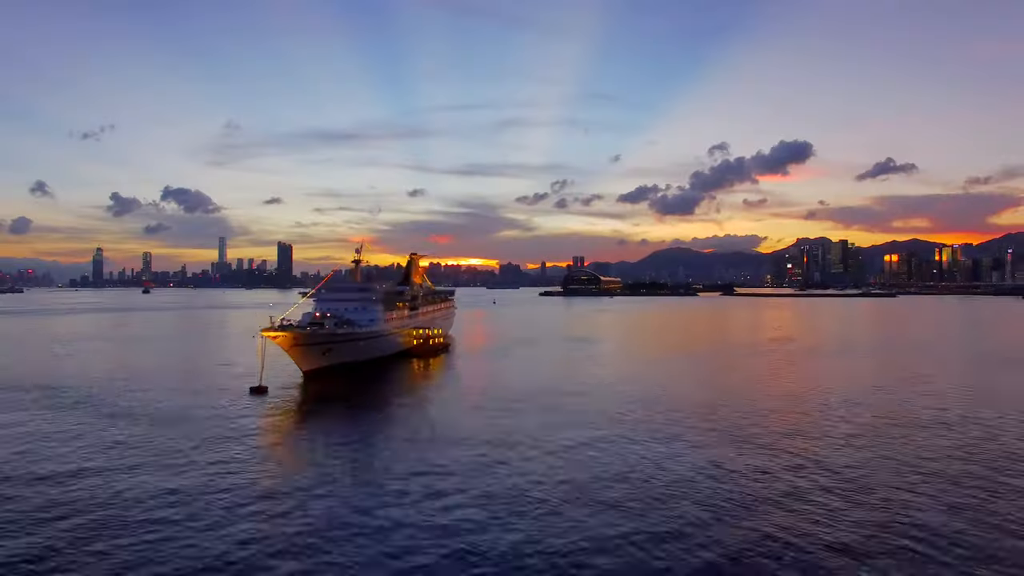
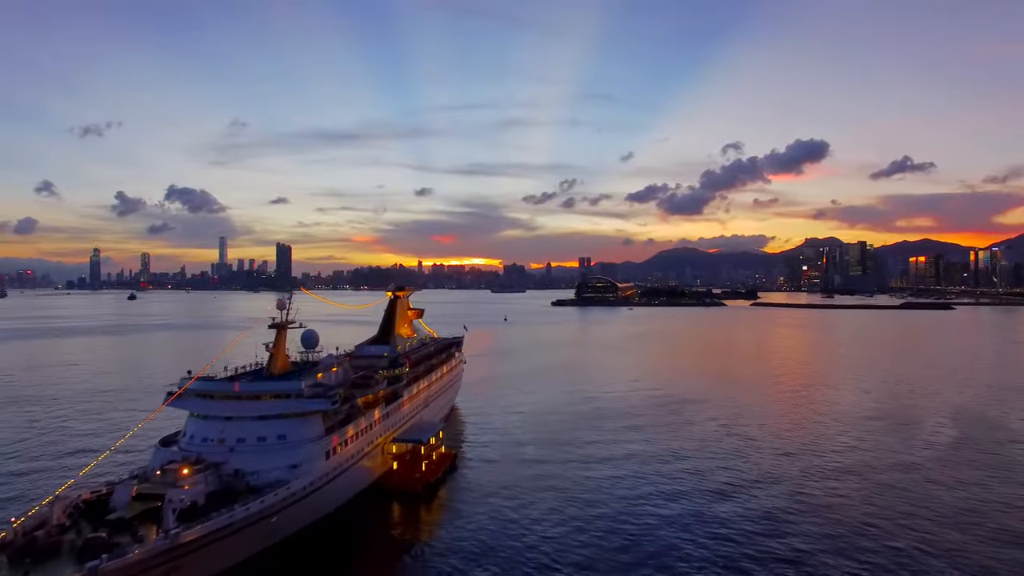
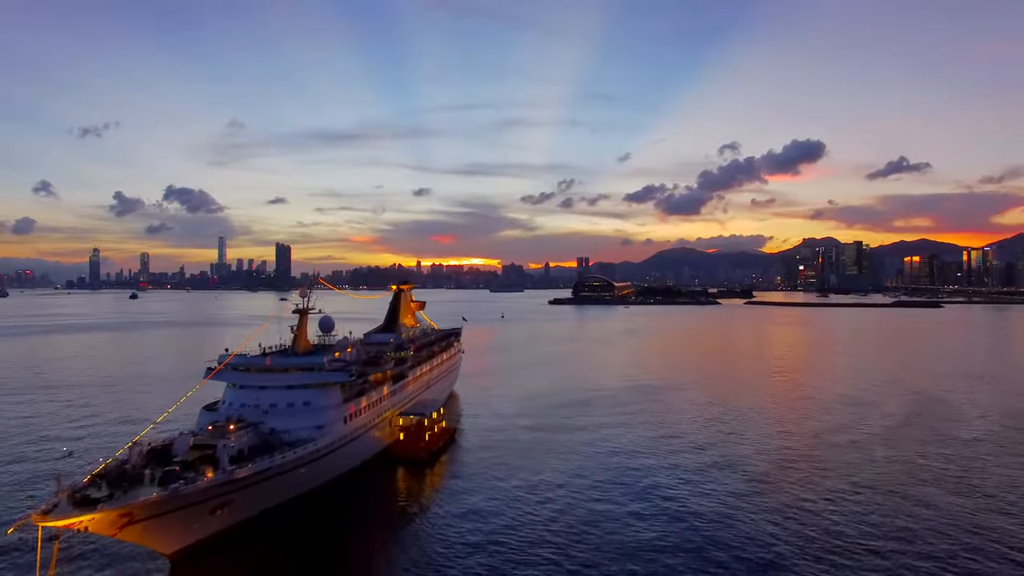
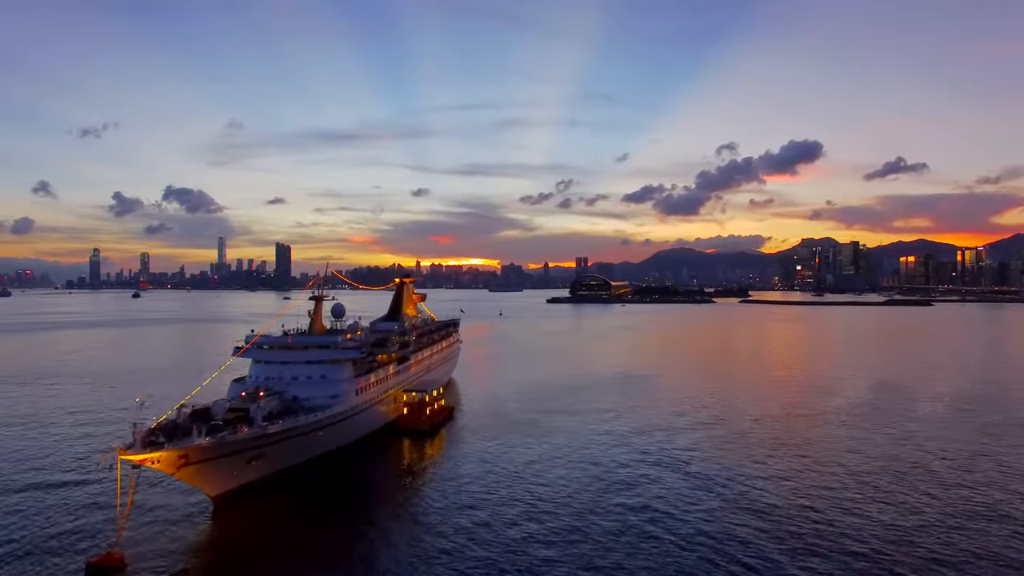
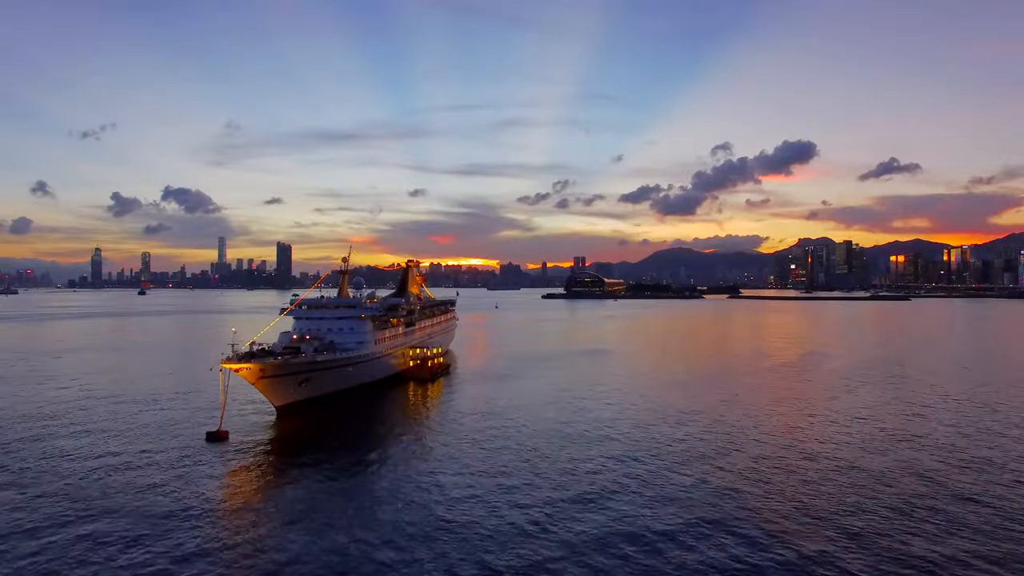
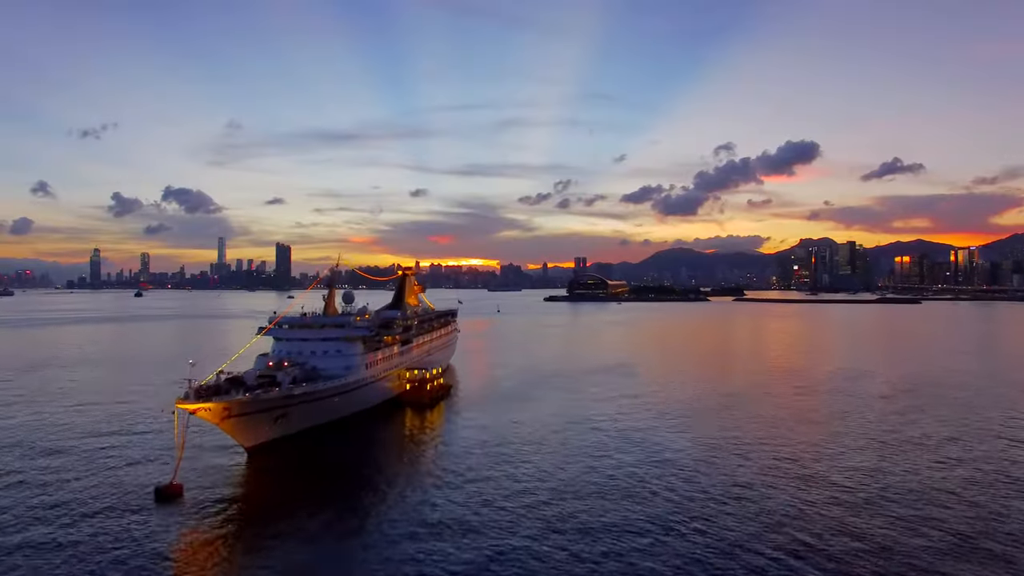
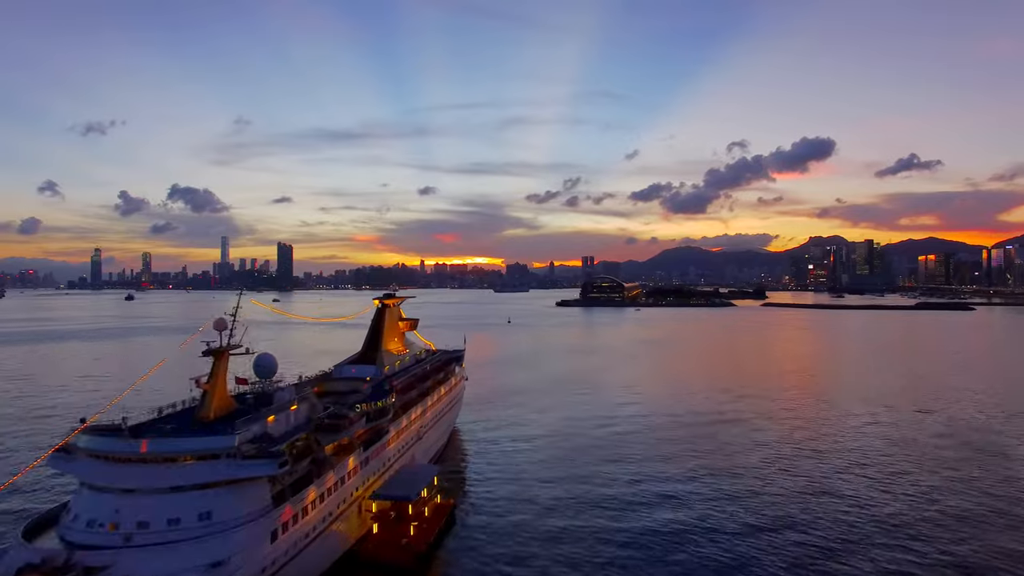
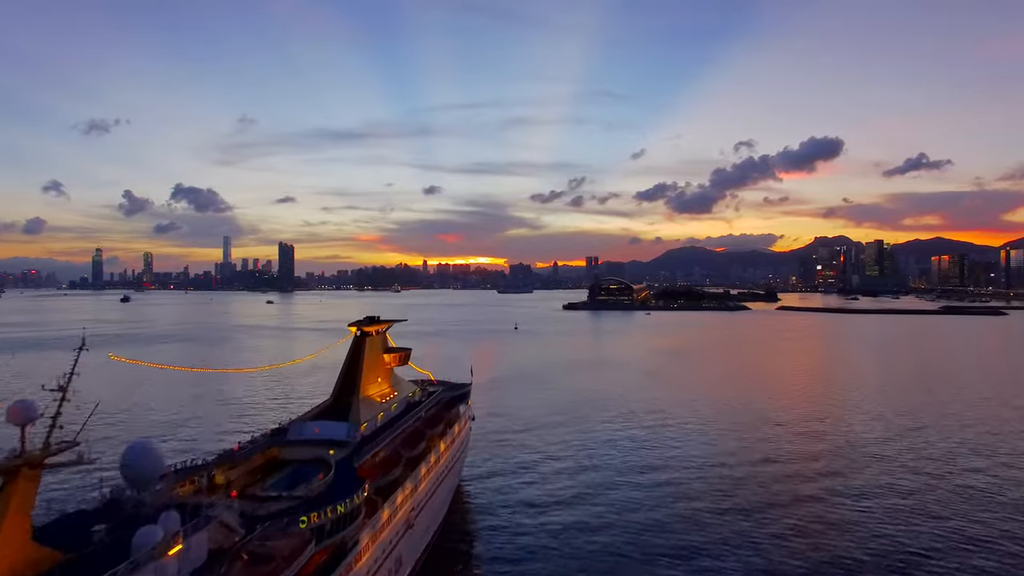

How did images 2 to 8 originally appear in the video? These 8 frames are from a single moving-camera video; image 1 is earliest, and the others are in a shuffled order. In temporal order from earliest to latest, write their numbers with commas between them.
5, 6, 4, 3, 2, 7, 8
